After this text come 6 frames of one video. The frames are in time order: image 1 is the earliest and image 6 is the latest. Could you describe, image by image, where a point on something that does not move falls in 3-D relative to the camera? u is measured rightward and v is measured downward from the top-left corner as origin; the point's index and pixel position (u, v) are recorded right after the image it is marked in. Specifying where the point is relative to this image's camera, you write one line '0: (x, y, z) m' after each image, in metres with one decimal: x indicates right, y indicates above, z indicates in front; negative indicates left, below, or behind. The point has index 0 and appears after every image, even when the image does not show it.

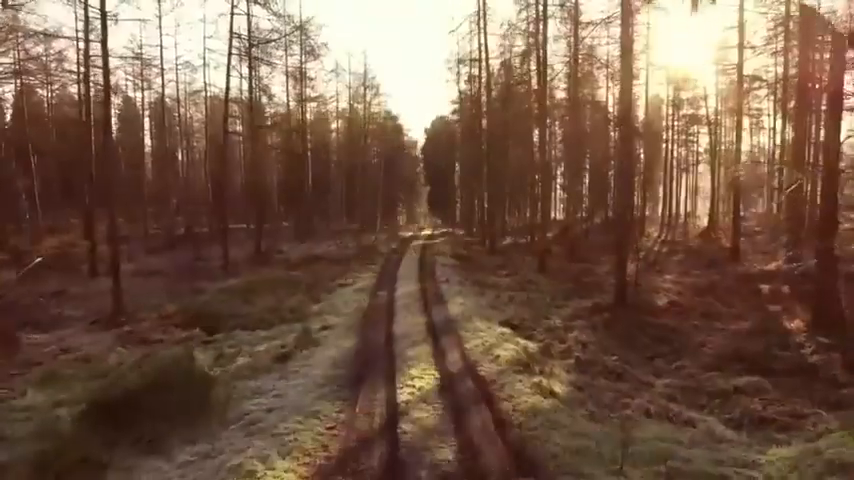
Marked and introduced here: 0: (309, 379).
0: (-1.6, -1.9, +9.0) m
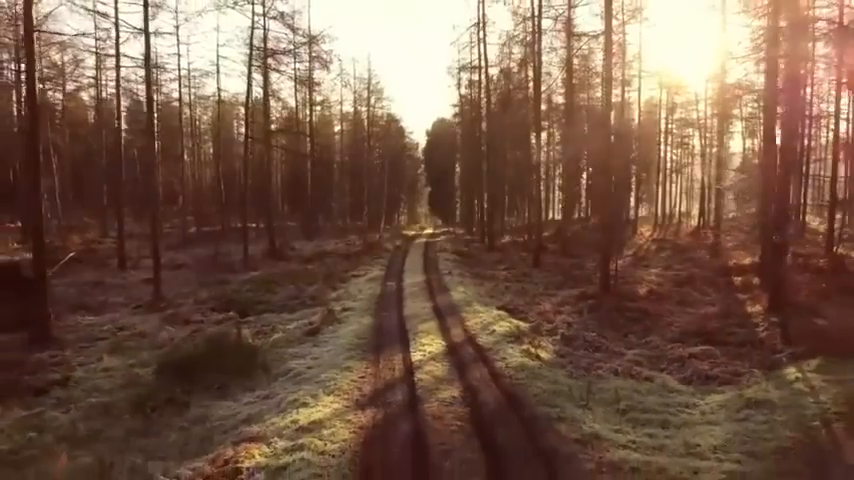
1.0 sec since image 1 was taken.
0: (-1.5, -1.7, +10.8) m
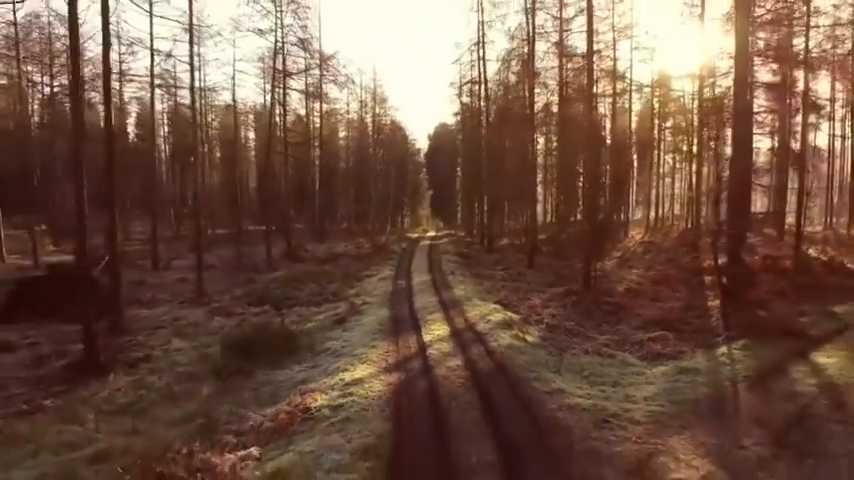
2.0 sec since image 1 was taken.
0: (-1.3, -1.8, +13.4) m
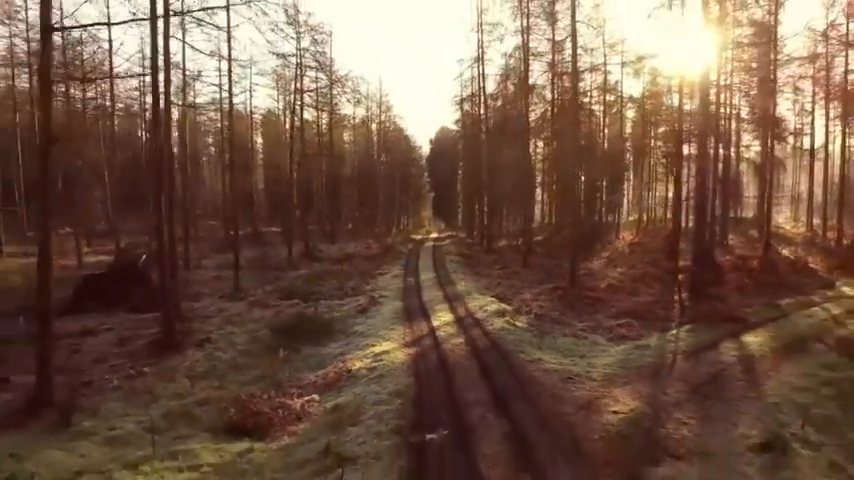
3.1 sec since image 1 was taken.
0: (-1.1, -1.9, +16.3) m
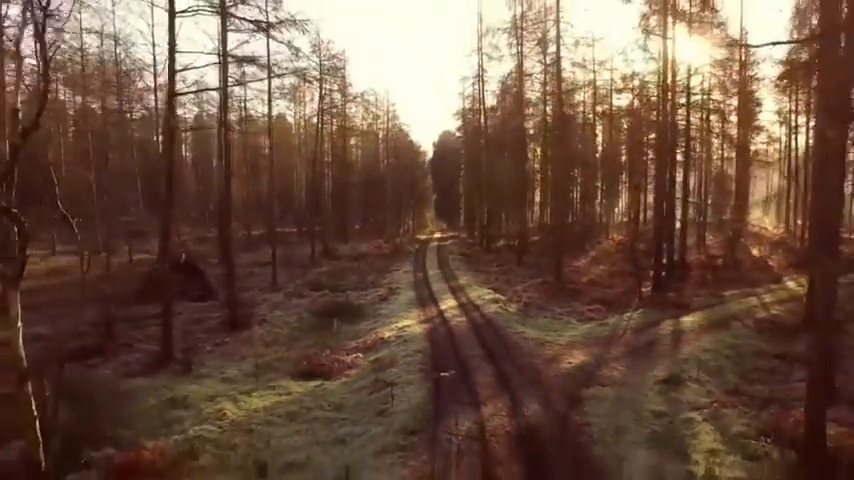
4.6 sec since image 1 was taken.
0: (-0.8, -2.0, +20.5) m
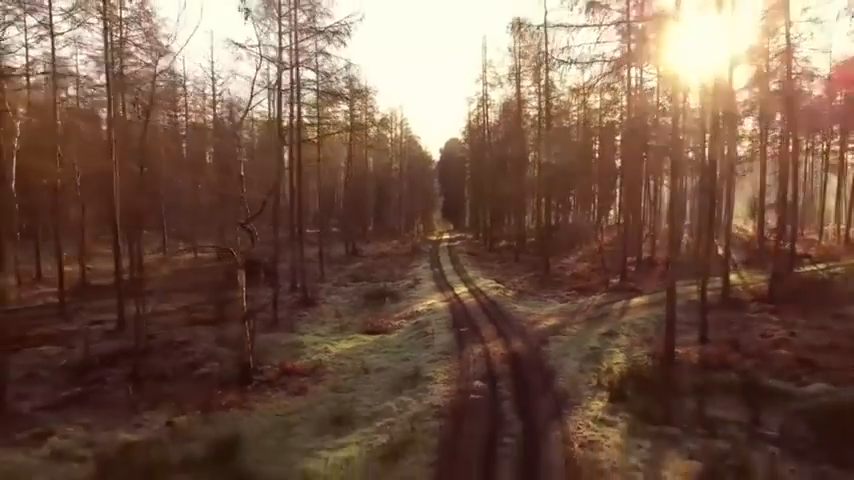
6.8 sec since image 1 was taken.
0: (-0.1, -2.1, +27.3) m
